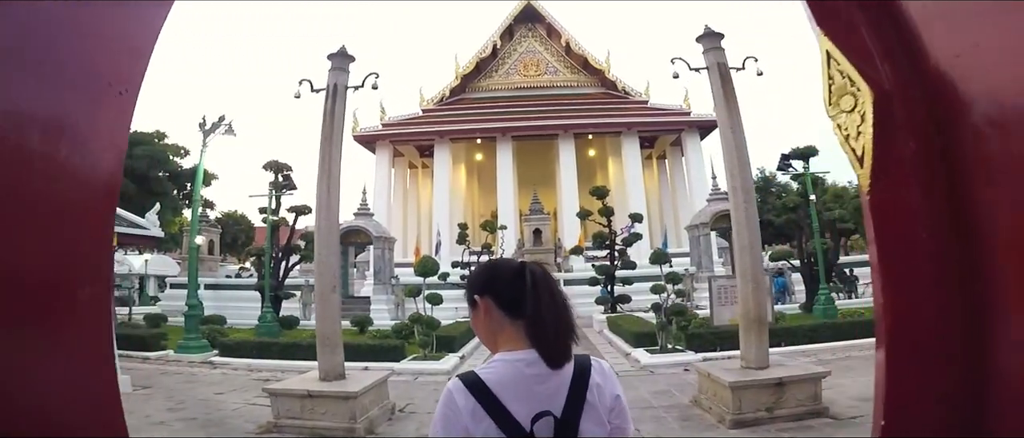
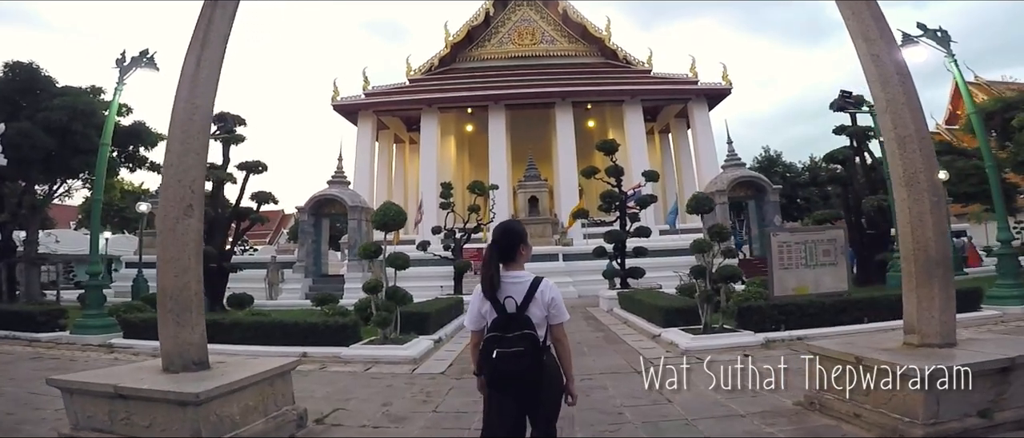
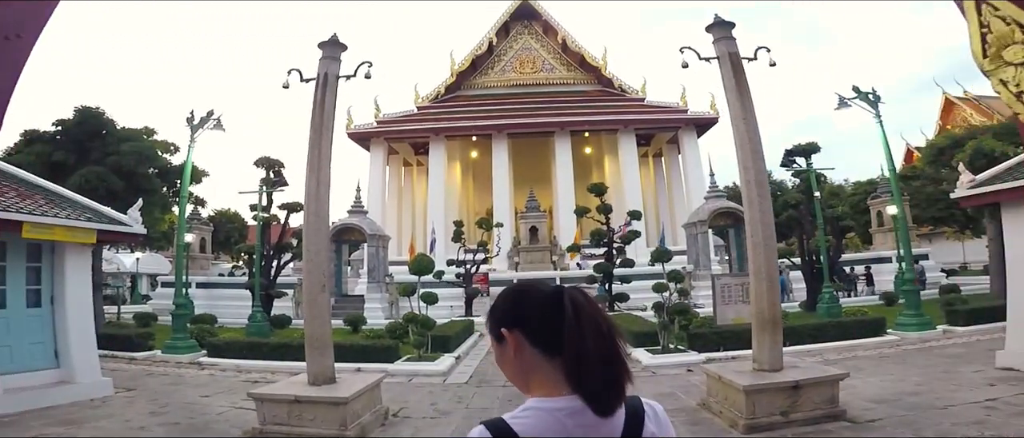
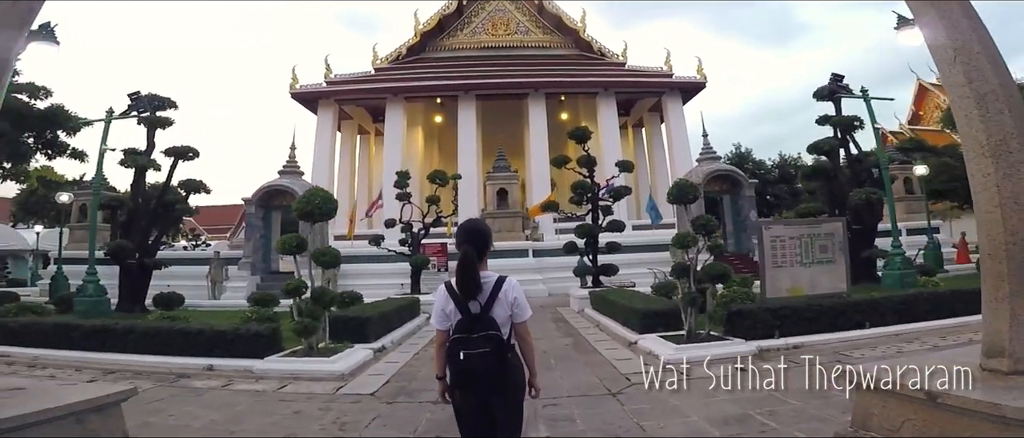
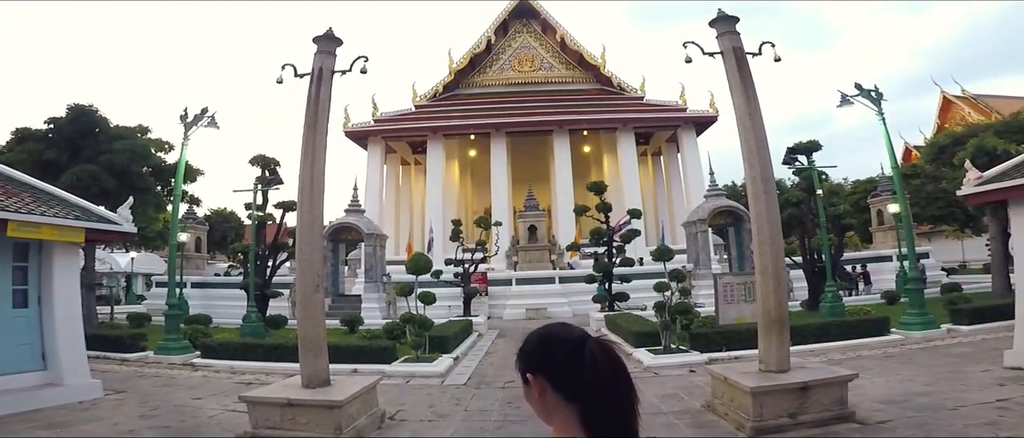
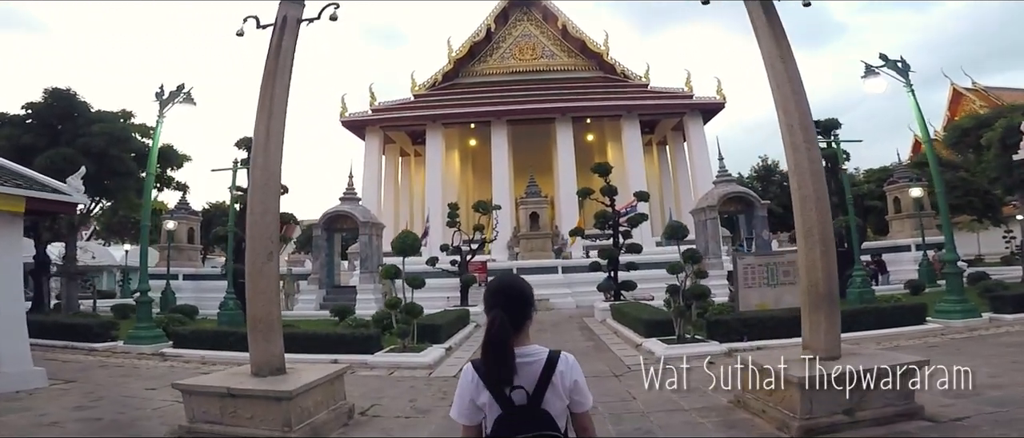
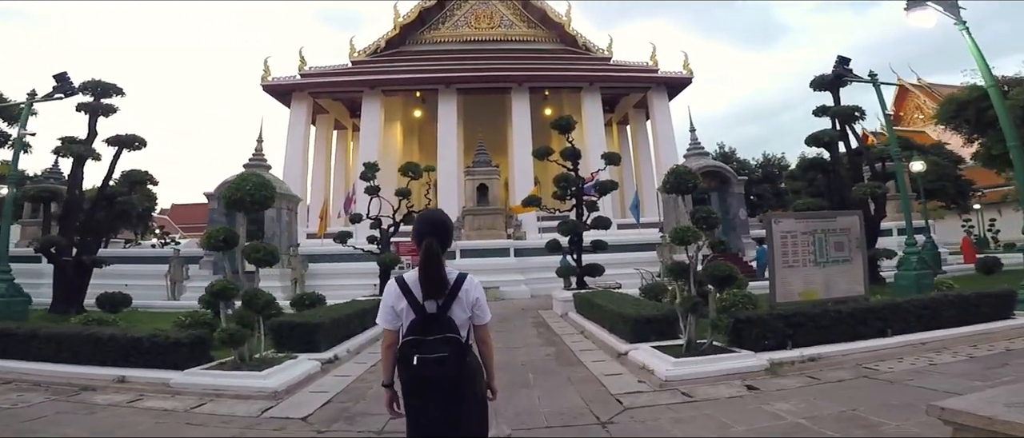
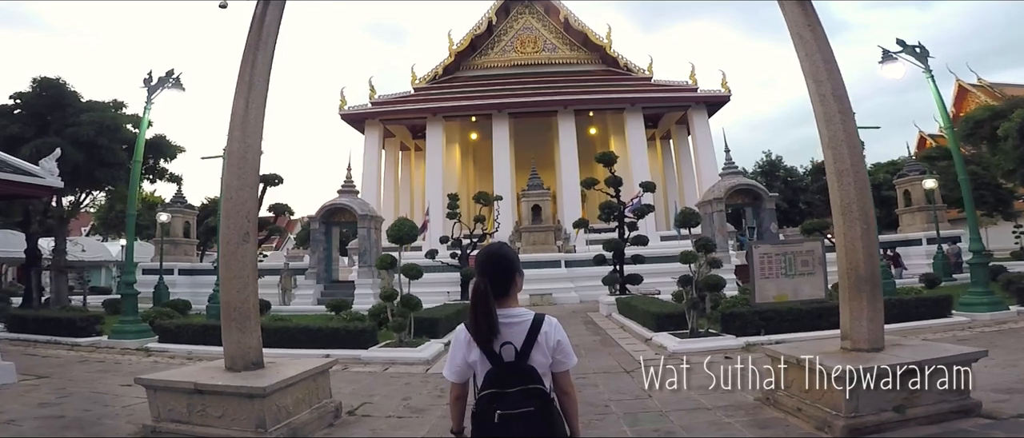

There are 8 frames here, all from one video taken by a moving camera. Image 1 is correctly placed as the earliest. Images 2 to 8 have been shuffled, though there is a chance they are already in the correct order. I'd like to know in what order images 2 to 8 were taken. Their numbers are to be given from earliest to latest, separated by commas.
3, 5, 6, 8, 2, 4, 7
